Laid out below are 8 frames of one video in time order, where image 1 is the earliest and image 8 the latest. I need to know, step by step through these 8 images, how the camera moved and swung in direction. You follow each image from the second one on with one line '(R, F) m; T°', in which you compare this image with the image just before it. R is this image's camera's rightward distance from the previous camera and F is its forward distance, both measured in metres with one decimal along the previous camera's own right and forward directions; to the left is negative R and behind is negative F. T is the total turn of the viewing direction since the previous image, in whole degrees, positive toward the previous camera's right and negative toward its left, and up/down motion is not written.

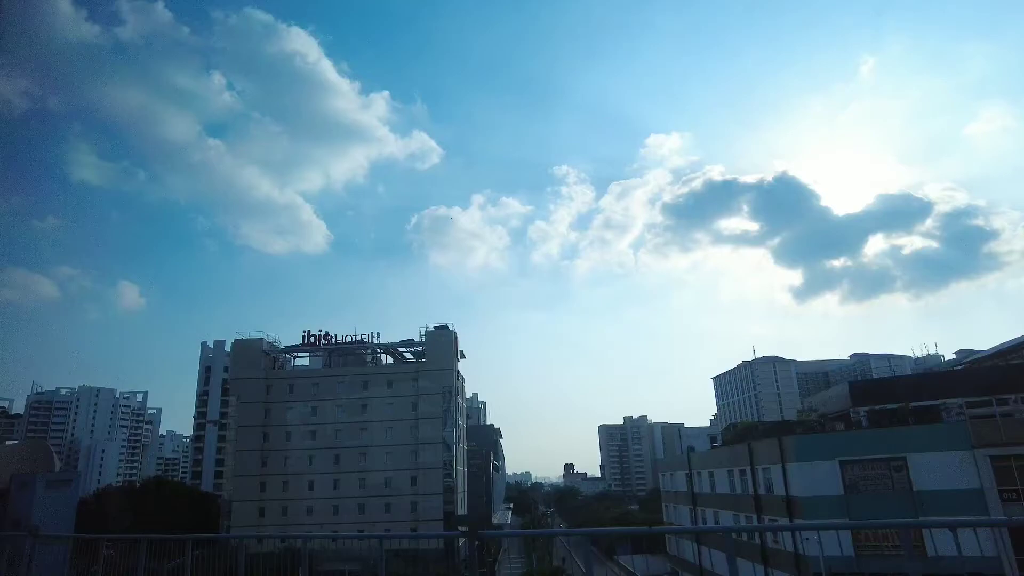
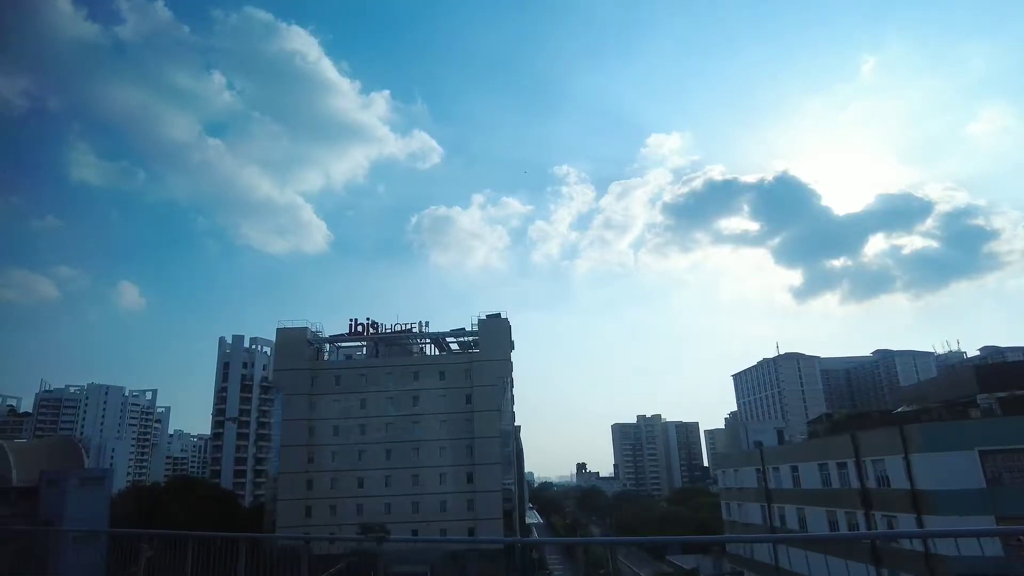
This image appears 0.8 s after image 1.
(-1.1, +0.6) m; 0°
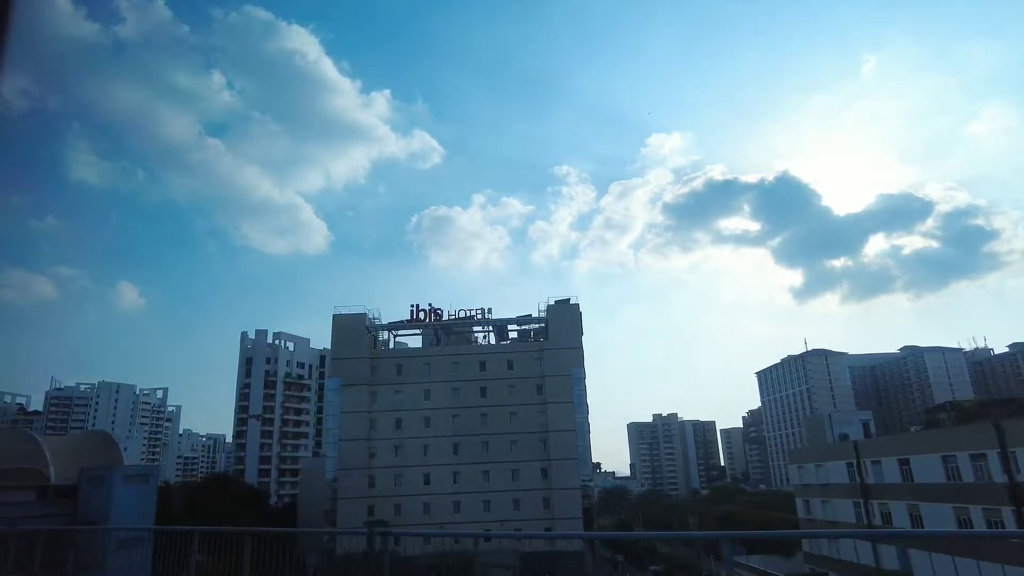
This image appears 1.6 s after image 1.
(-1.2, +0.7) m; 0°
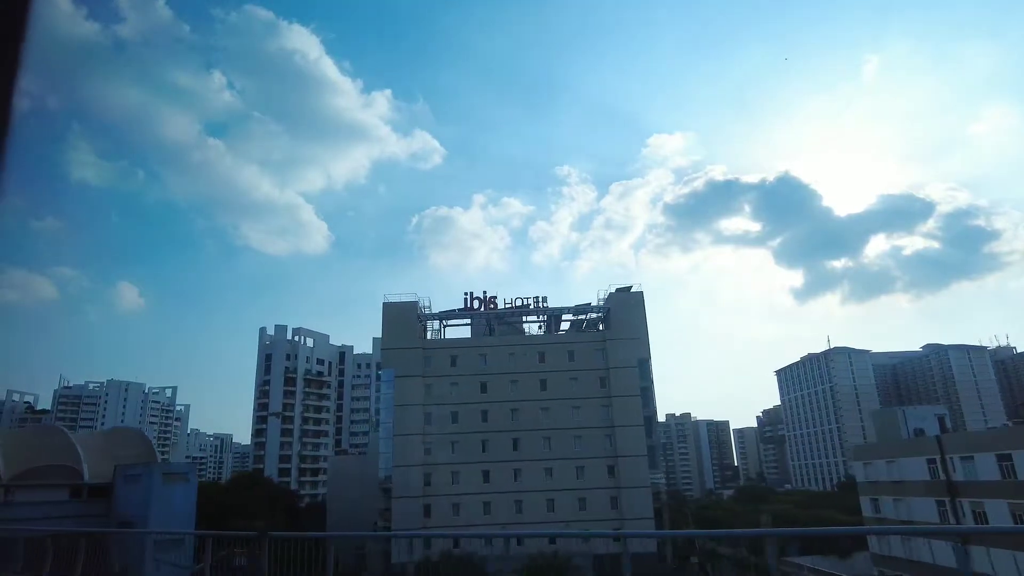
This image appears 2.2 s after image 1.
(-1.0, +0.5) m; 0°
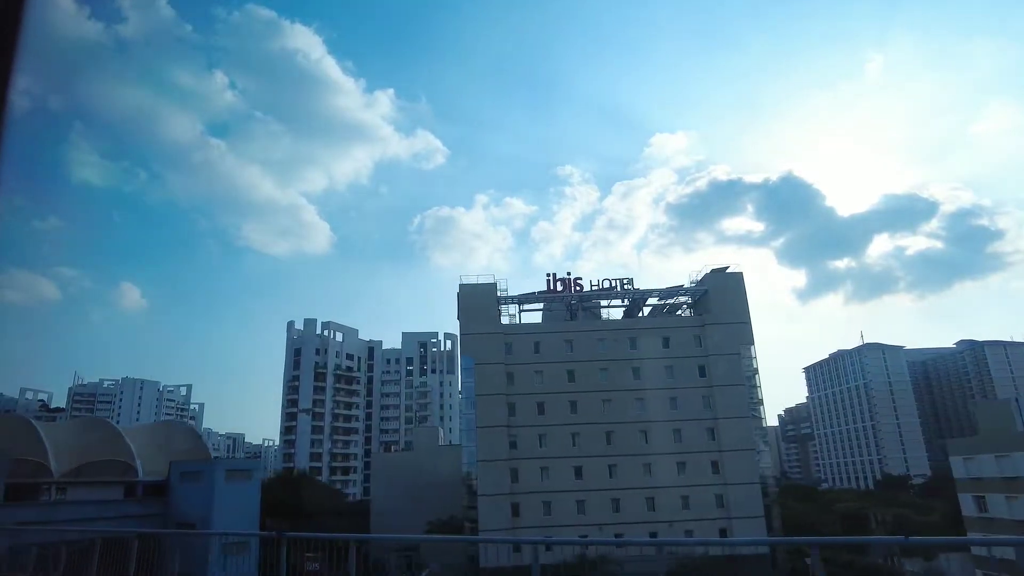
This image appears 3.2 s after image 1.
(-1.3, +0.7) m; 0°
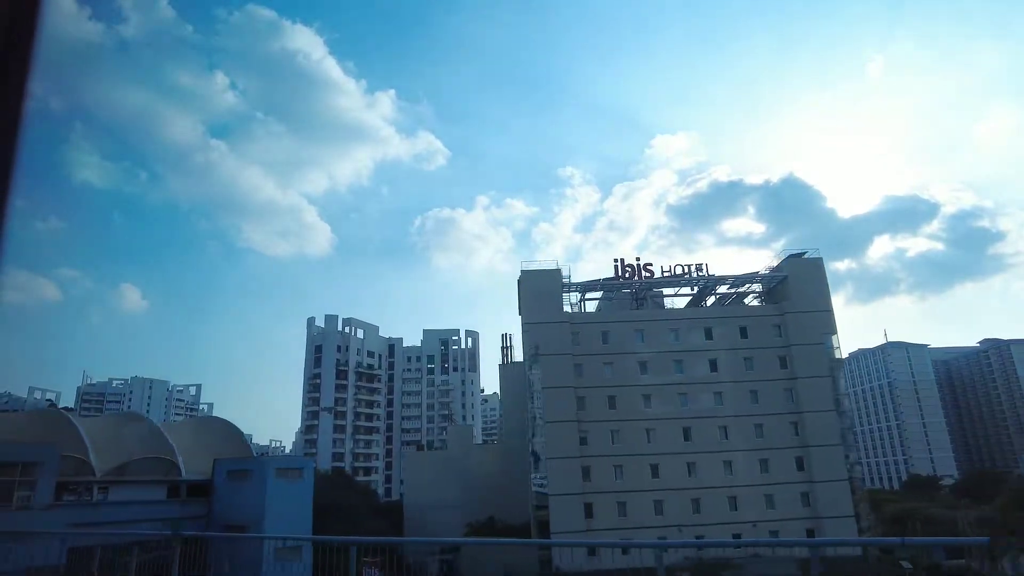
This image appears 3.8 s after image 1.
(-0.9, +0.5) m; 0°
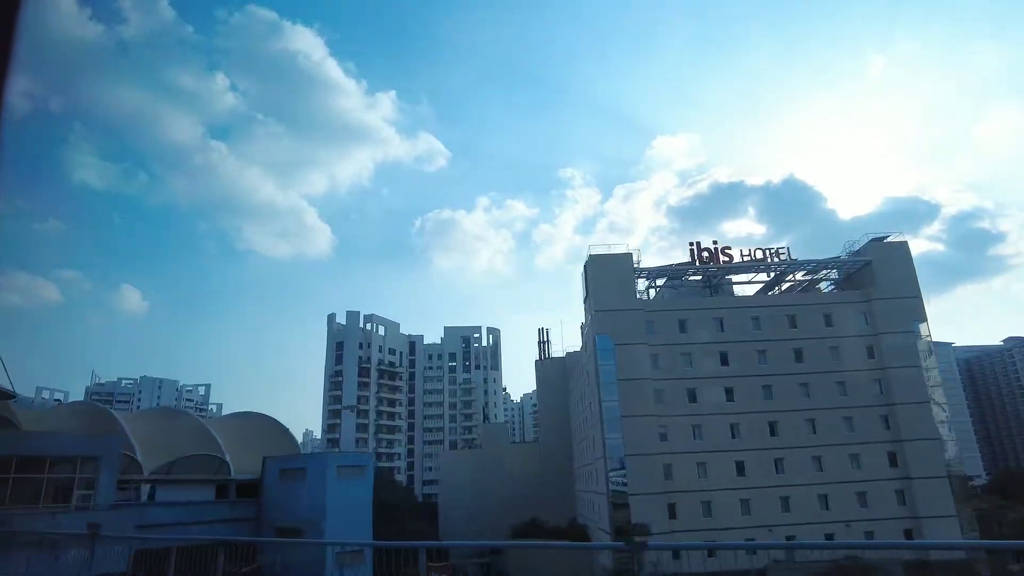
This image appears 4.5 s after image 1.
(-0.9, +0.5) m; 0°
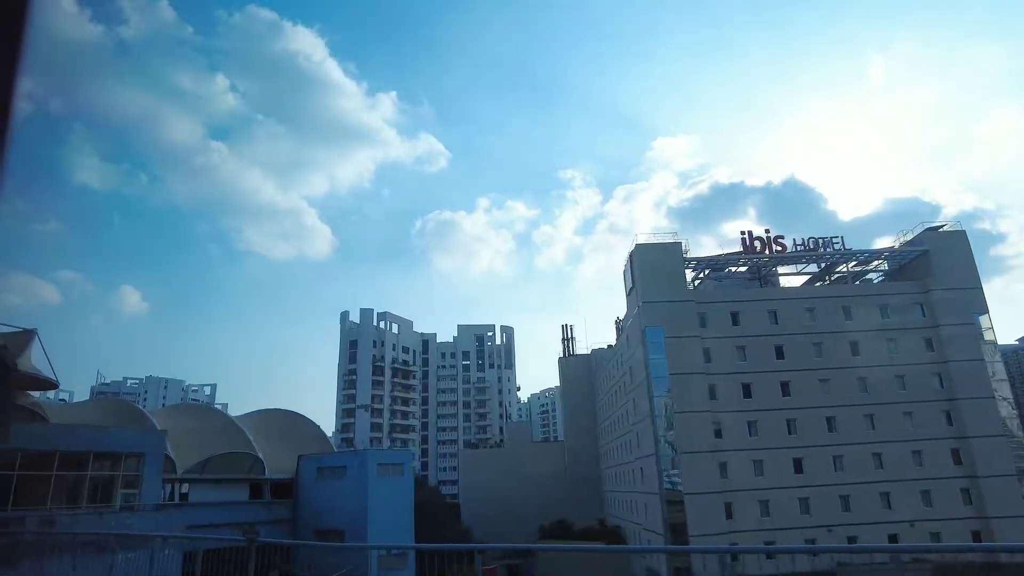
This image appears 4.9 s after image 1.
(-0.5, +0.3) m; 0°
